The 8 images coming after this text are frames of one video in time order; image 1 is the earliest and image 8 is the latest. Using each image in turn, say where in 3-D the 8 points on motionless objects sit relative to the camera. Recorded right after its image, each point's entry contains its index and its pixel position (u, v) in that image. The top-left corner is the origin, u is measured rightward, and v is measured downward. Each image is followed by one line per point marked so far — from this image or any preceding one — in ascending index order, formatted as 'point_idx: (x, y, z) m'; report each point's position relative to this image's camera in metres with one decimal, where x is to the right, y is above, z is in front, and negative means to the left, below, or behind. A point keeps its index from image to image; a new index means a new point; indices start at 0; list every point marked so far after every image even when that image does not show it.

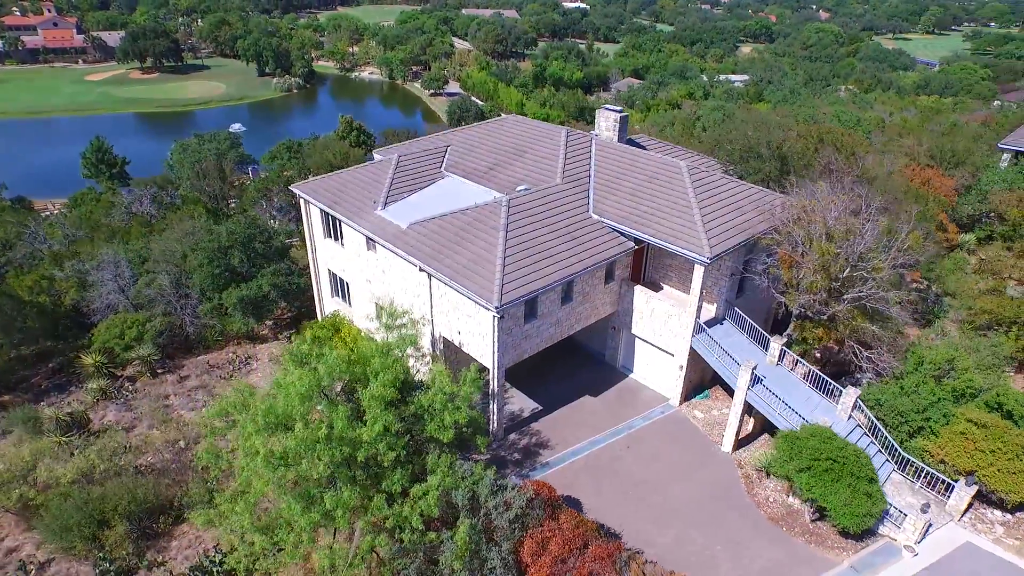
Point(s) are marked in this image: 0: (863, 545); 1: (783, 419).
0: (+8.2, -5.9, +13.3) m
1: (+6.8, -3.3, +15.3) m
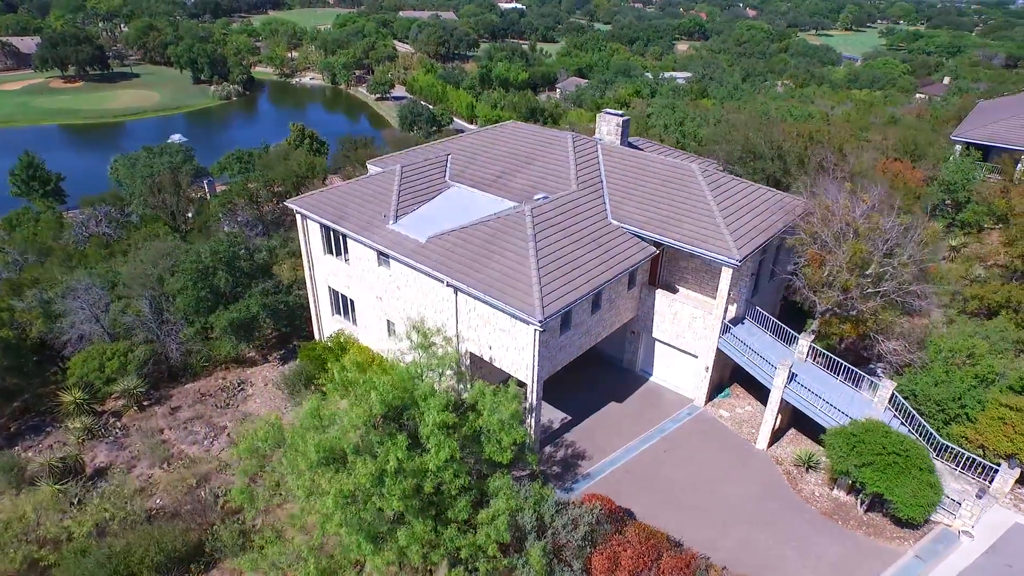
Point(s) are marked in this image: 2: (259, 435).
0: (+9.7, -5.8, +13.8) m
1: (+8.0, -3.2, +15.6) m
2: (-6.2, -3.6, +15.1) m
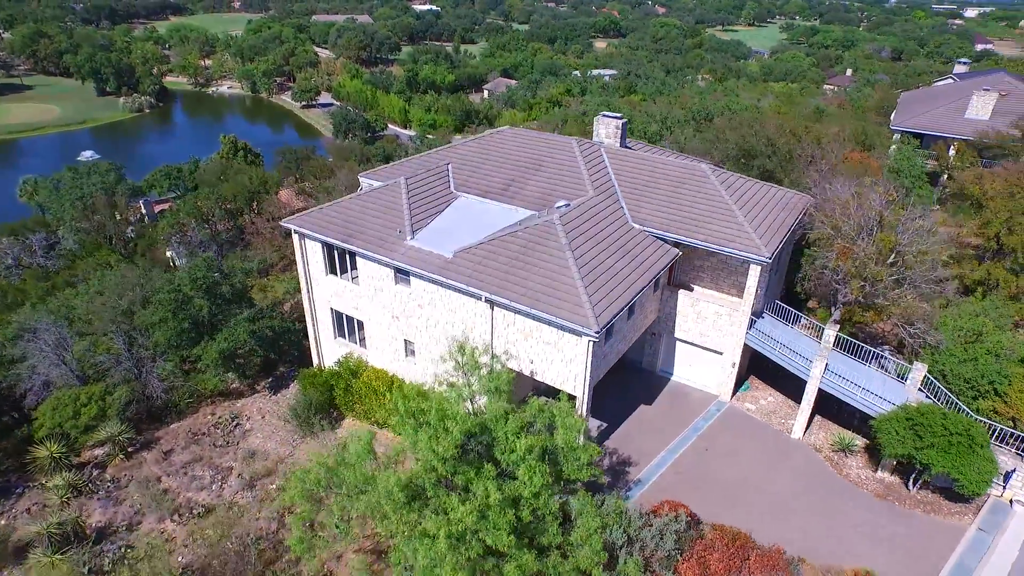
0: (+11.5, -5.4, +14.6) m
1: (+9.3, -3.0, +16.2) m
2: (-4.6, -4.3, +14.0) m
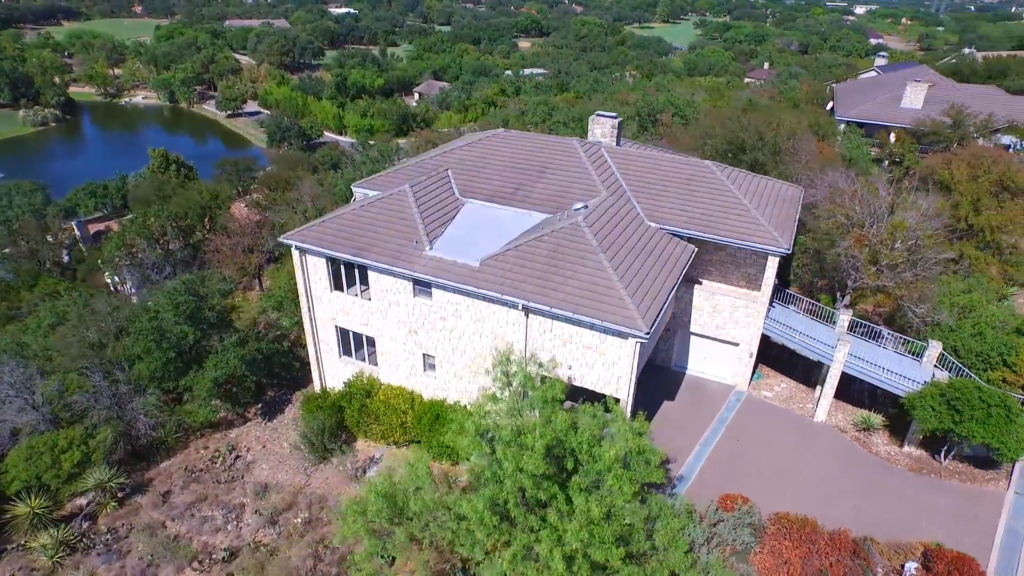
0: (+12.9, -4.8, +15.6) m
1: (+10.4, -2.6, +17.0) m
2: (-3.1, -4.7, +13.2) m
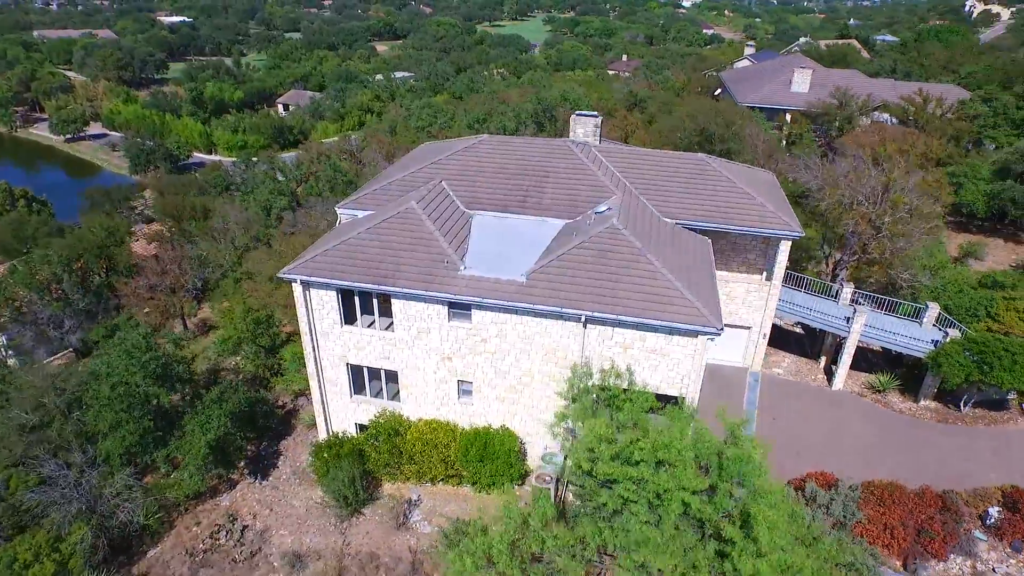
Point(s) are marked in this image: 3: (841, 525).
0: (+14.7, -3.6, +17.6) m
1: (+11.8, -1.7, +18.5) m
2: (-0.4, -5.3, +12.1) m
3: (+7.5, -5.5, +13.9) m
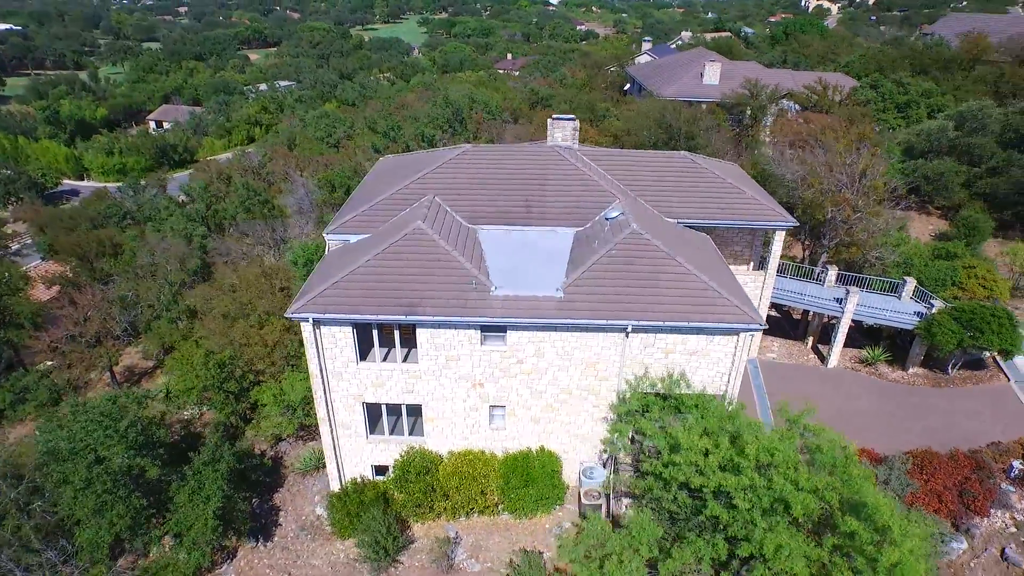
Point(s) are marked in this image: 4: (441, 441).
0: (+15.5, -2.6, +19.5) m
1: (+12.3, -1.0, +19.8) m
2: (+1.8, -5.7, +11.5) m
3: (+9.2, -5.1, +14.7) m
4: (-2.1, -4.4, +17.6) m
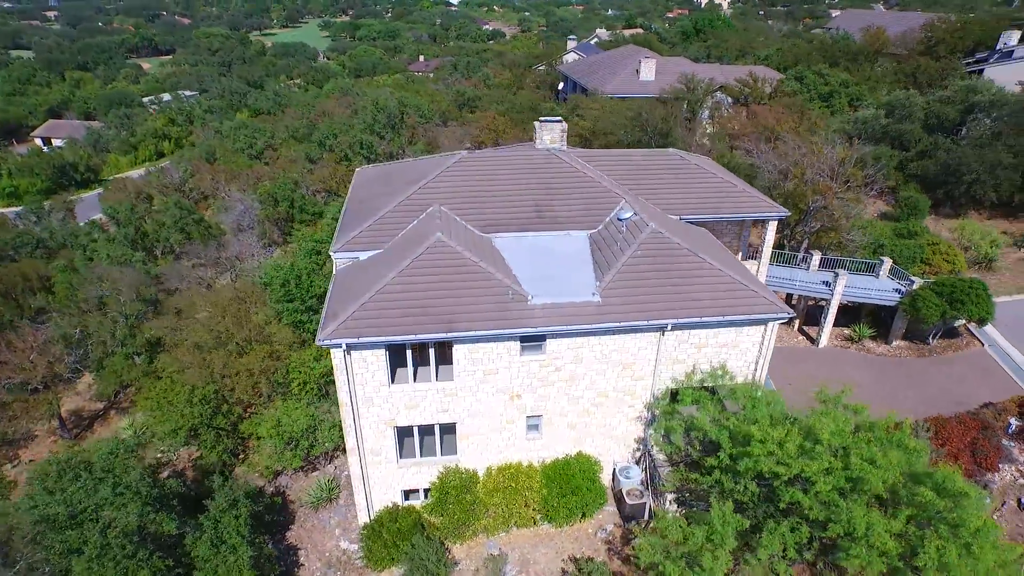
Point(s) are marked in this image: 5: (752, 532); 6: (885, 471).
0: (+15.9, -1.7, +21.3) m
1: (+12.6, -0.3, +21.2) m
2: (+3.7, -5.7, +11.6) m
3: (+10.6, -4.6, +15.7) m
4: (-1.0, -4.8, +17.1) m
5: (+5.1, -5.2, +13.1) m
6: (+7.3, -3.6, +12.0) m
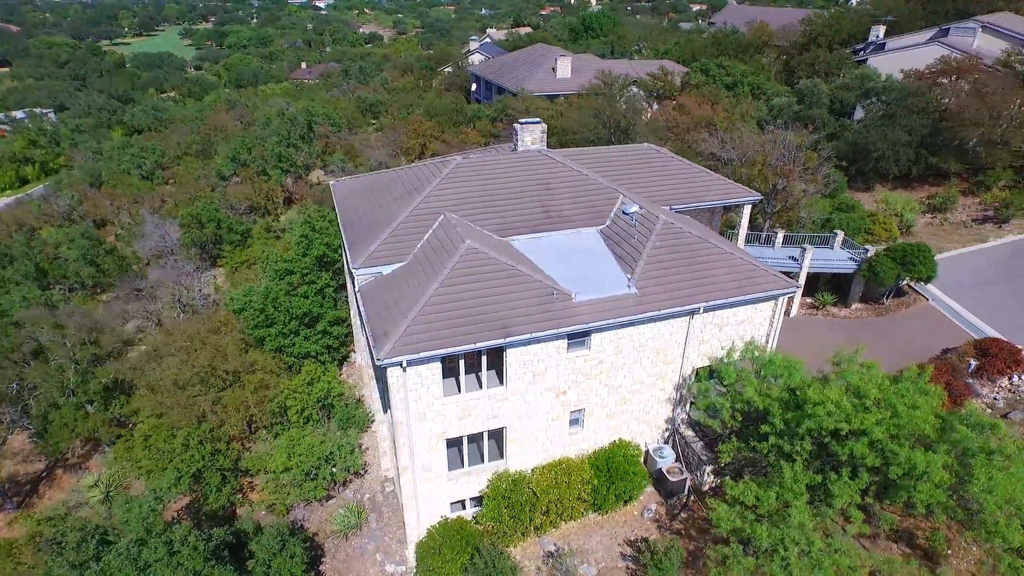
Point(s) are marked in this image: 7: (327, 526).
0: (+15.9, -0.2, +24.3) m
1: (+12.5, +0.9, +23.6) m
2: (+5.9, -5.3, +12.7) m
3: (+11.9, -3.6, +17.9) m
4: (+0.3, -4.8, +17.3) m
5: (+7.1, -4.7, +14.4) m
6: (+9.2, -2.8, +13.6) m
7: (-6.0, -7.7, +19.8) m
